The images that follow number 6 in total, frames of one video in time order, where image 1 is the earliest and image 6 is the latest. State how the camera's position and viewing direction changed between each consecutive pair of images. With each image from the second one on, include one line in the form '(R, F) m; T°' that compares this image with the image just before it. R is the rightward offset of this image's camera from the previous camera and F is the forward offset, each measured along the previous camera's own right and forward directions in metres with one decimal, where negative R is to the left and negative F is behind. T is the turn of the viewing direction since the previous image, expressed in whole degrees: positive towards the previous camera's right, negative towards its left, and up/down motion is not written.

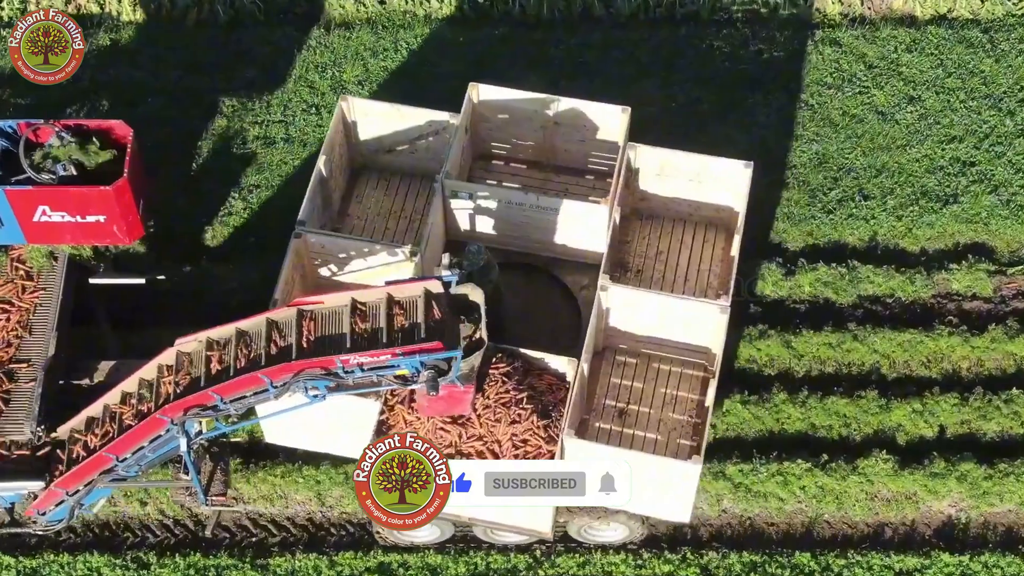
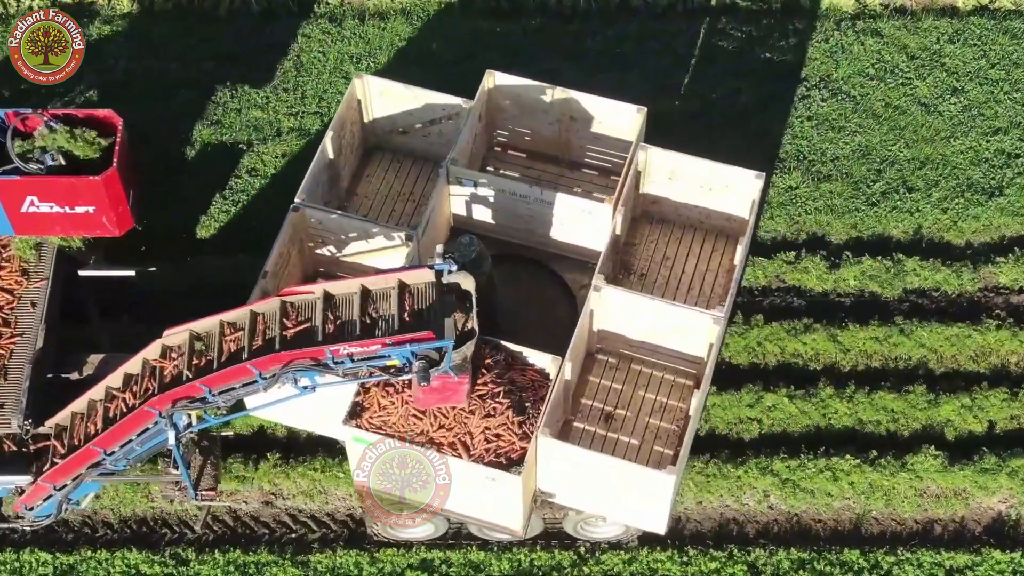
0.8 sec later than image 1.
(-0.5, +0.2) m; +1°
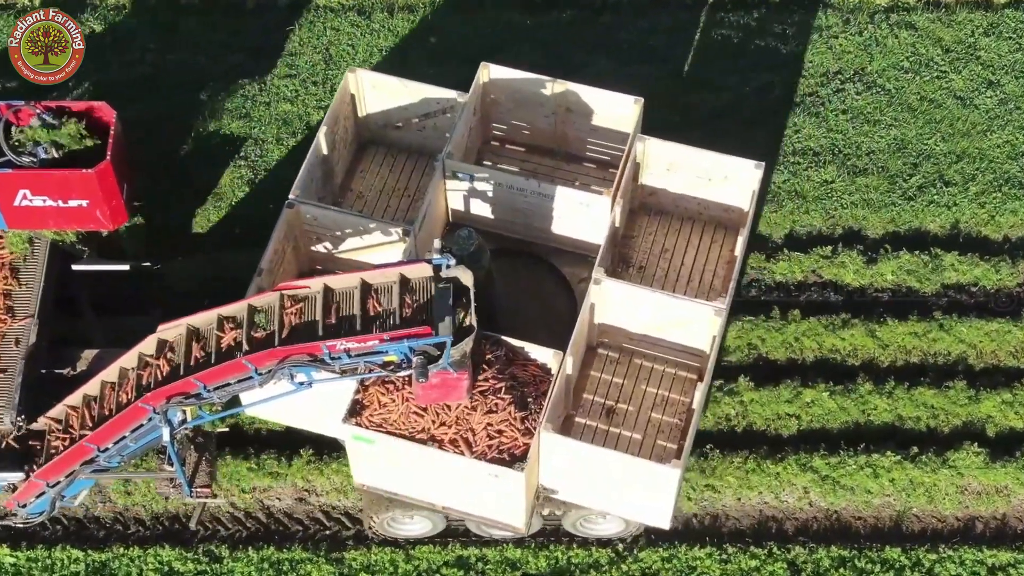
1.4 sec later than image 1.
(-0.2, +0.2) m; 0°
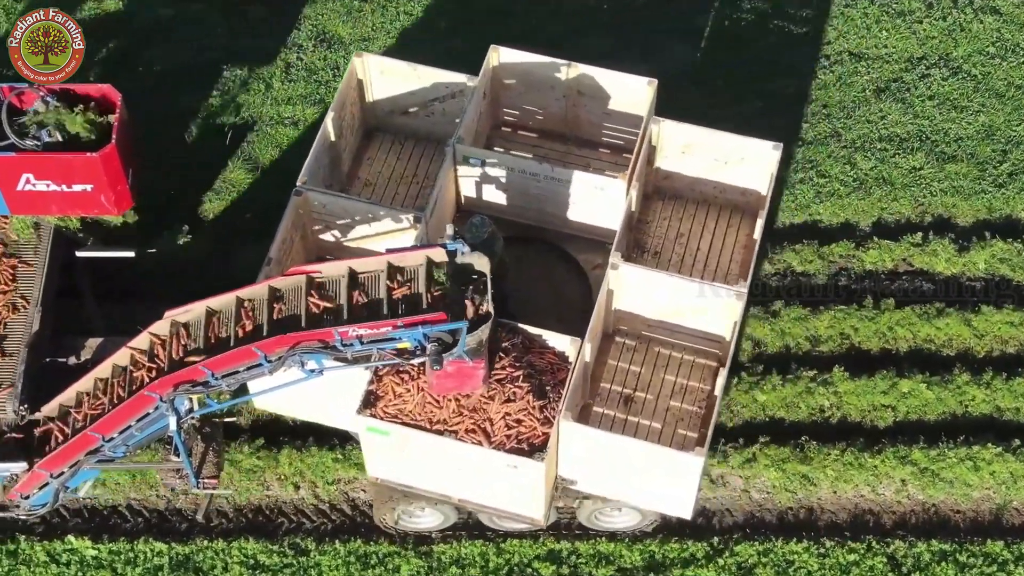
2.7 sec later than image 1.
(-0.4, +0.6) m; 0°
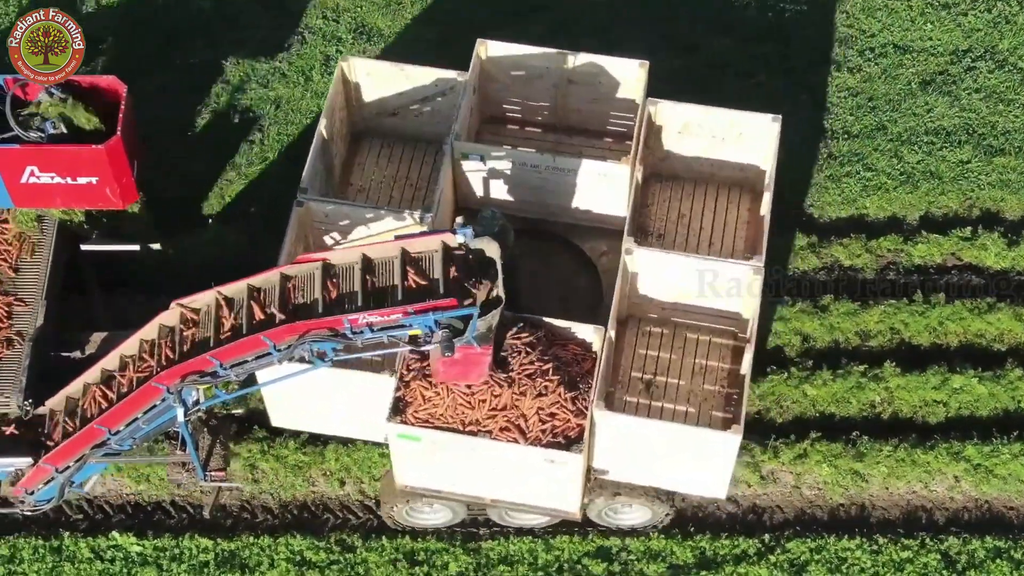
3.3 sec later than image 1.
(-0.7, +0.2) m; +1°
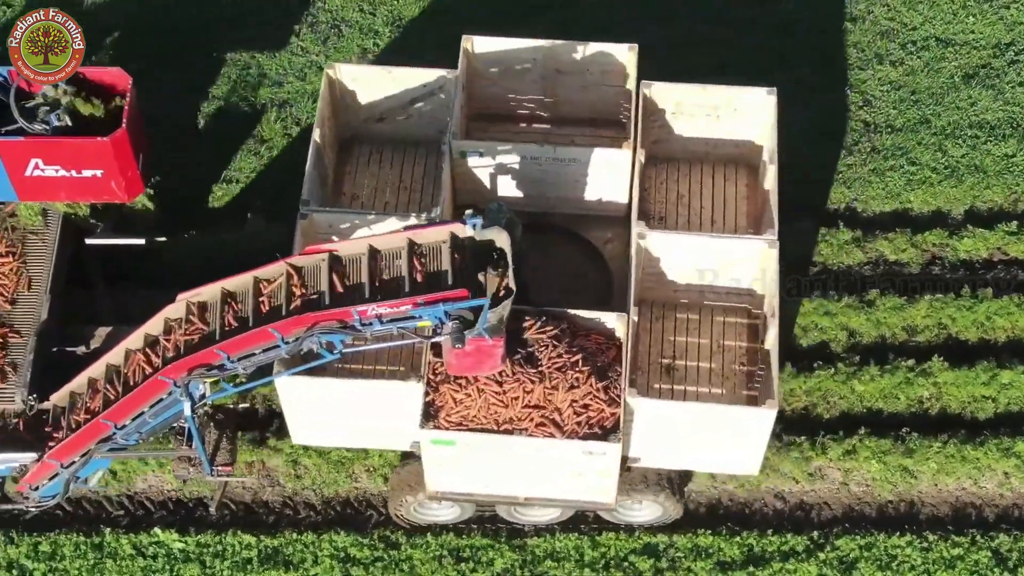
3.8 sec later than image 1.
(-0.4, 0.0) m; -1°
